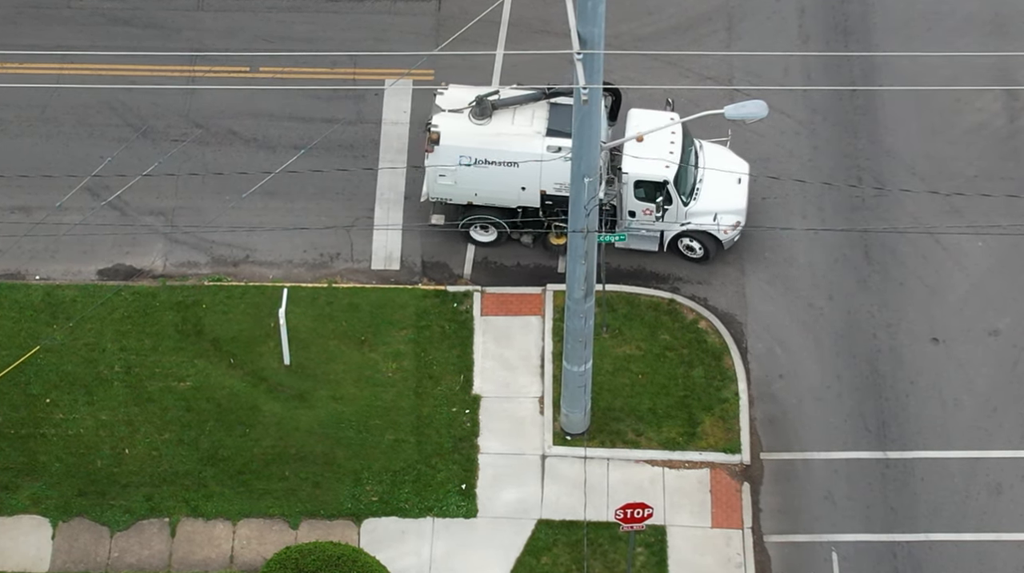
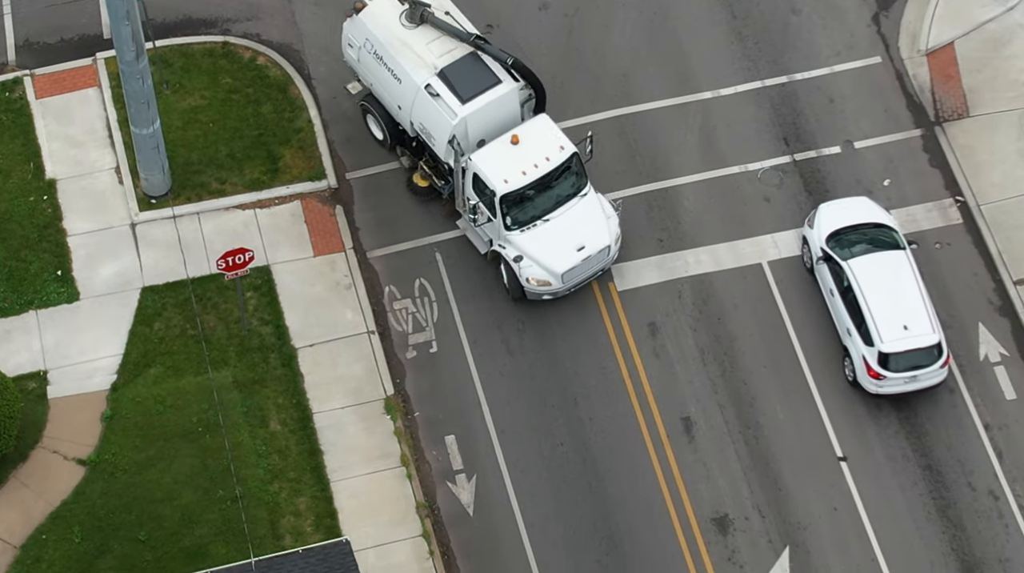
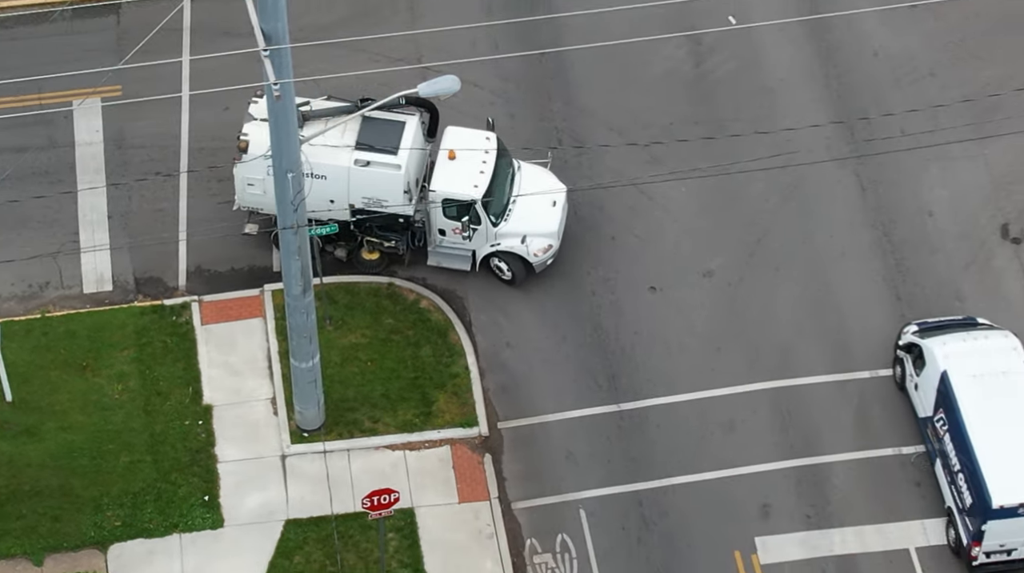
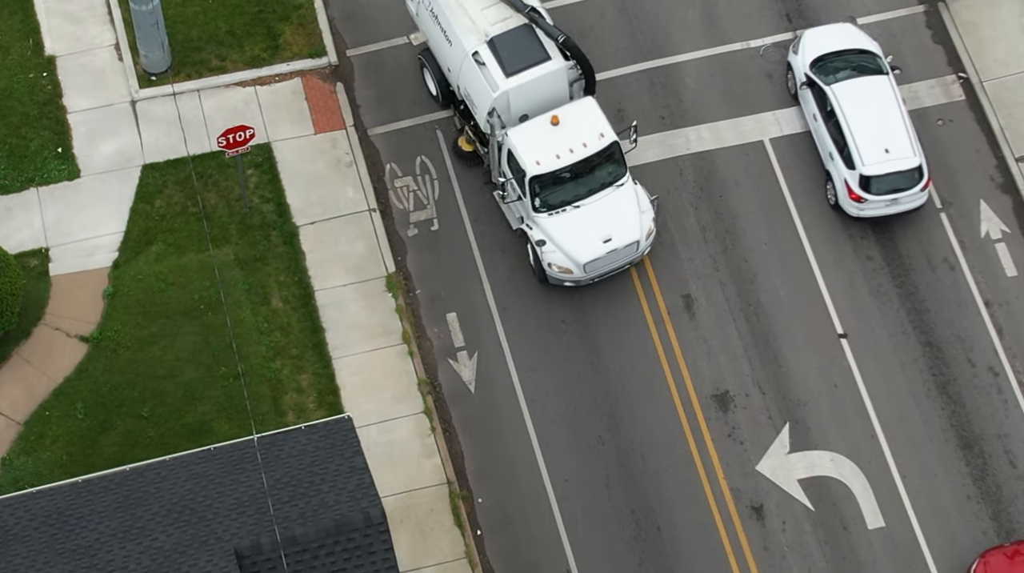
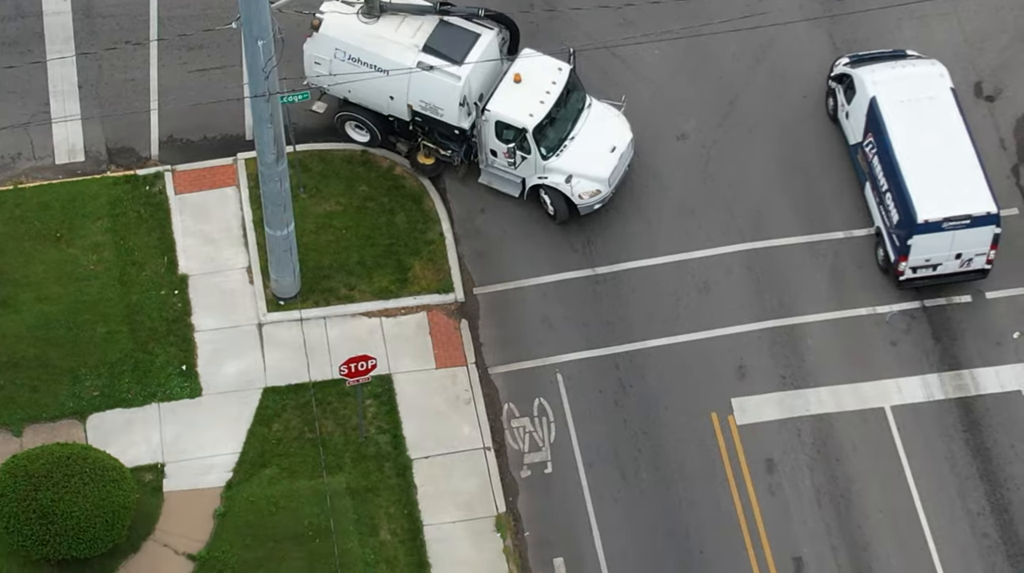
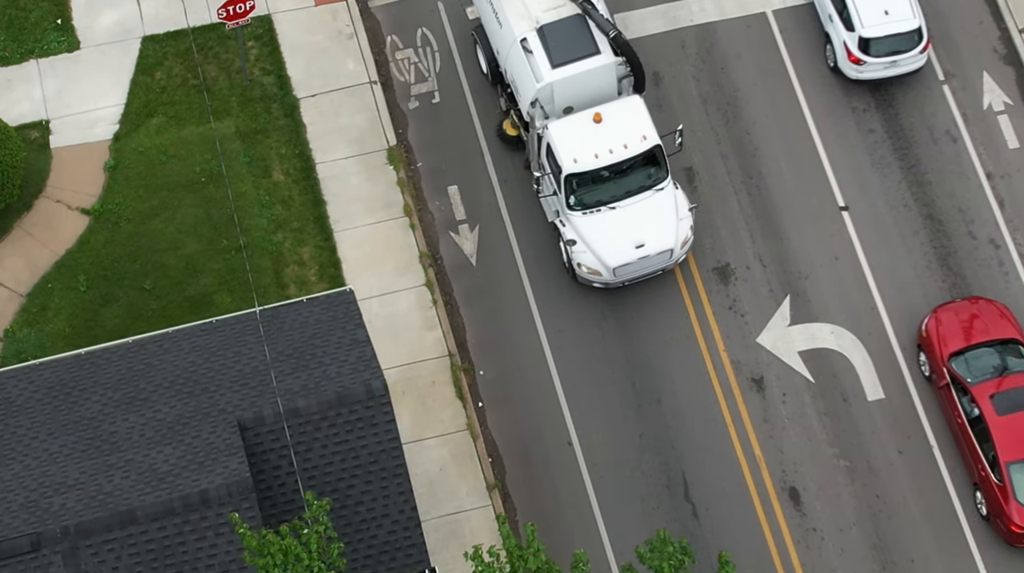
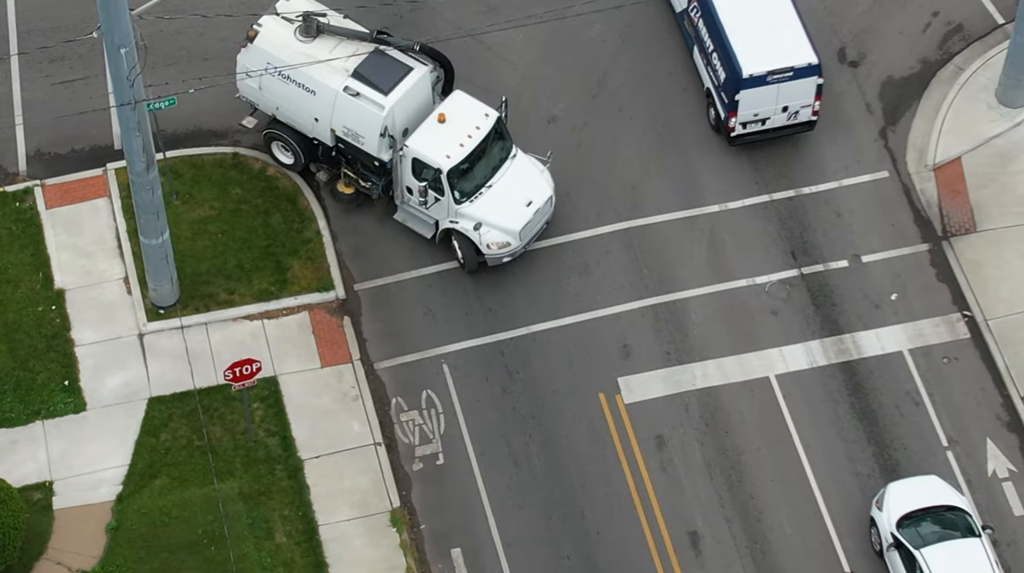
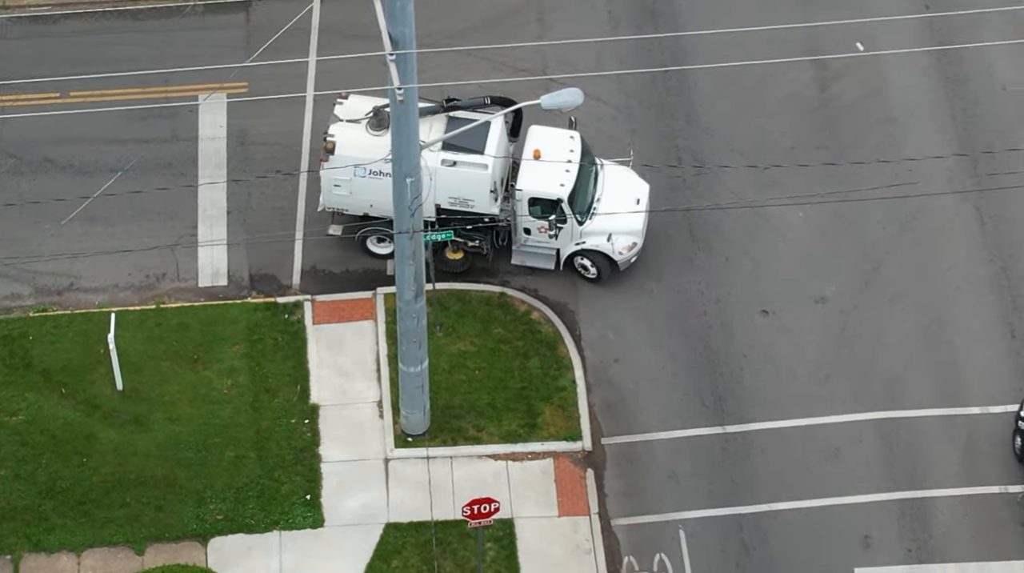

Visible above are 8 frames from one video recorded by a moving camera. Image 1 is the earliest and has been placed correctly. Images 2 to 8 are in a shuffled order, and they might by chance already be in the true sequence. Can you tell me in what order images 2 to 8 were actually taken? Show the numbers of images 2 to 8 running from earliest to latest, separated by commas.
8, 3, 5, 7, 2, 4, 6
